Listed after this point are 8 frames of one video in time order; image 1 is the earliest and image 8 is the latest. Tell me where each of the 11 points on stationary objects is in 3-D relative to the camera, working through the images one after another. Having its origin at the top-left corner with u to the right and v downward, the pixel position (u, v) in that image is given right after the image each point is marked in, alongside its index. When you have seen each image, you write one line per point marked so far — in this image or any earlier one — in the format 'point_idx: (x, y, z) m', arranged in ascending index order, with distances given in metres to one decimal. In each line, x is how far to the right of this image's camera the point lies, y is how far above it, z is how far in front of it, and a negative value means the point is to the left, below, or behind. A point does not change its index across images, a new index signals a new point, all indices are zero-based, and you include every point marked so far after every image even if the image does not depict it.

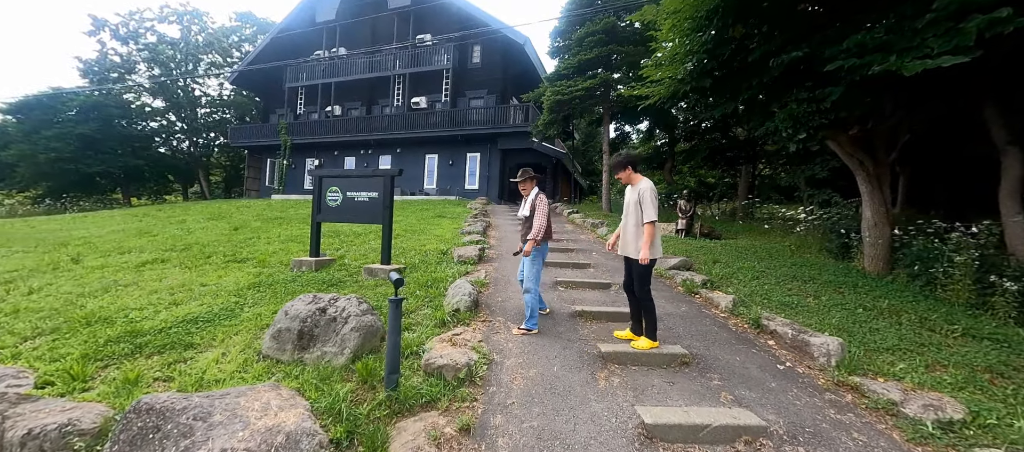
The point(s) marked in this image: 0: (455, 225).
0: (-1.5, 0.0, +9.3) m
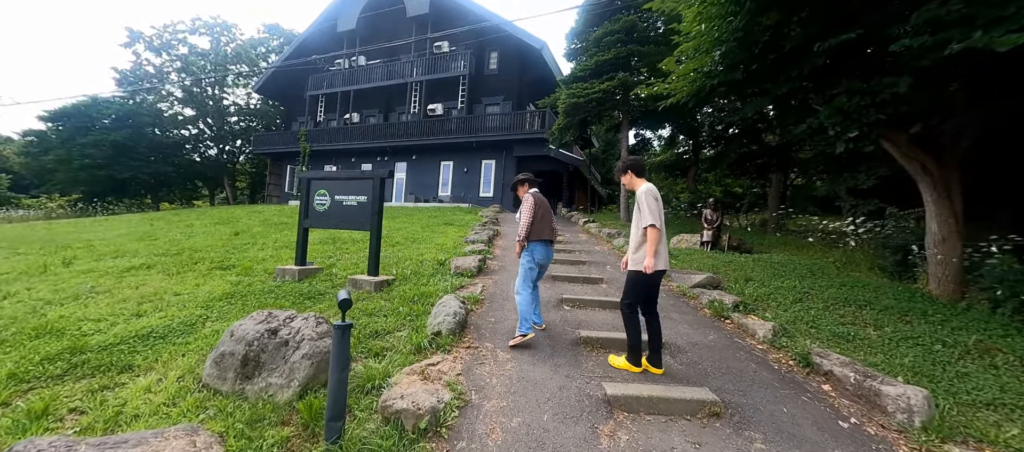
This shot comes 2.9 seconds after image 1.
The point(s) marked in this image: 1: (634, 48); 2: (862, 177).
0: (-1.2, -0.2, +8.8) m
1: (+3.8, +5.5, +11.3) m
2: (+8.0, +1.1, +8.3) m
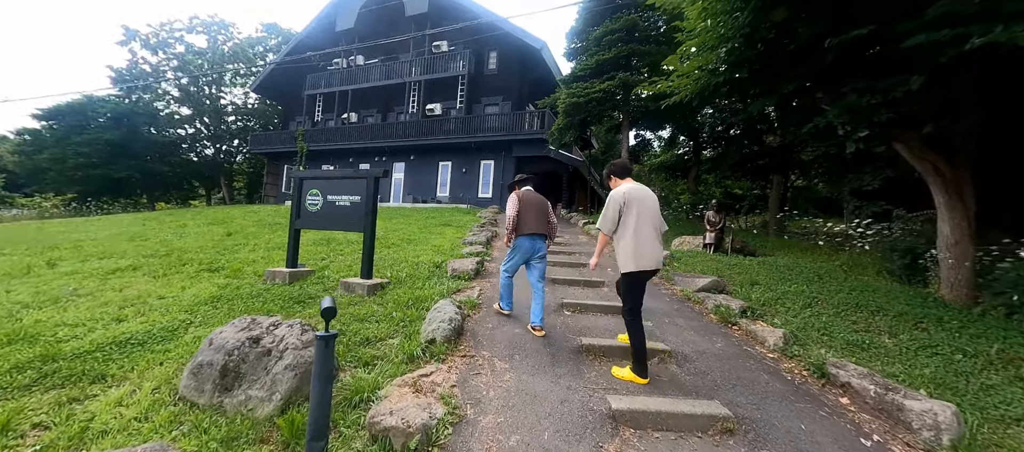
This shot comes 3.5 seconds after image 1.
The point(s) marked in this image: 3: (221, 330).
0: (-1.3, -0.2, +8.6) m
1: (+3.7, +5.4, +11.1) m
2: (+7.9, +1.1, +8.2) m
3: (-2.2, -0.8, +2.8) m
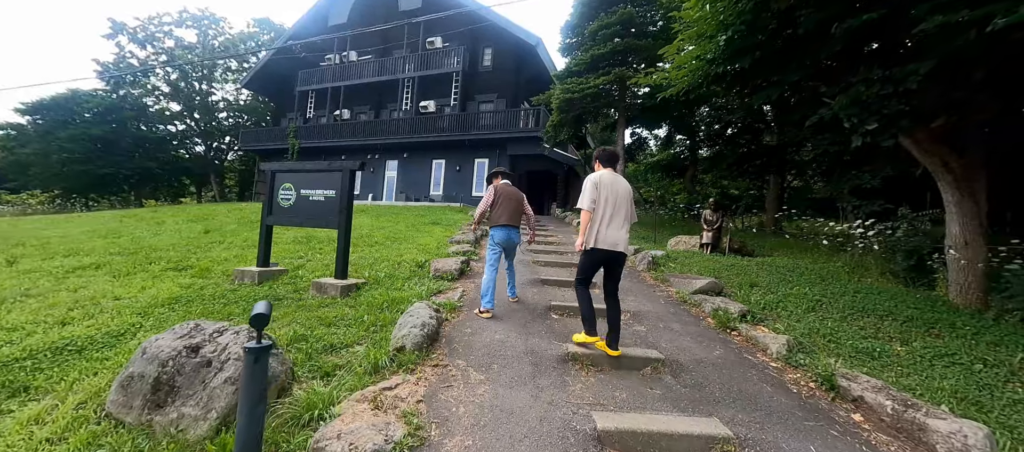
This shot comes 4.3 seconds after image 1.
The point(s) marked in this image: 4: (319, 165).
0: (-1.5, -0.2, +8.3) m
1: (+3.5, +5.4, +10.8) m
2: (+7.7, +1.1, +8.0) m
3: (-2.4, -0.7, +2.5) m
4: (-2.5, +0.8, +4.6) m
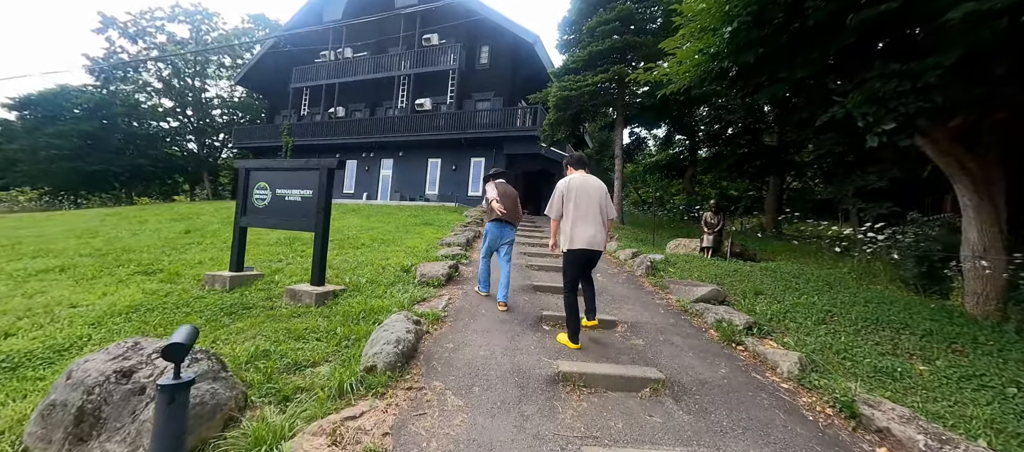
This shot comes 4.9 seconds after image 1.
0: (-1.6, -0.2, +8.0) m
1: (+3.4, +5.4, +10.6) m
2: (+7.6, +1.0, +7.7) m
3: (-2.5, -0.8, +2.1) m
4: (-2.6, +0.7, +4.3) m
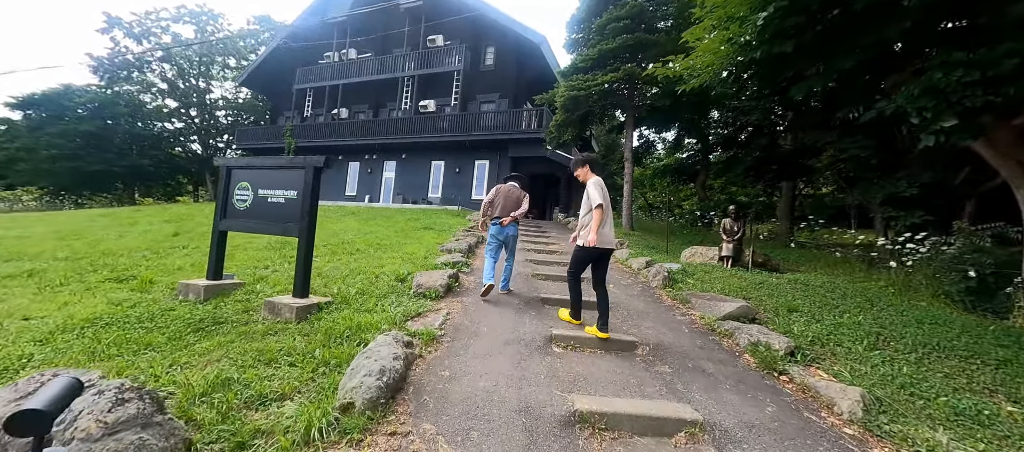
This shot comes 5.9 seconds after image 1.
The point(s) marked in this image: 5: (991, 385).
0: (-1.5, -0.3, +7.6) m
1: (+3.6, +5.2, +10.1) m
2: (+7.7, +0.8, +7.2) m
3: (-2.4, -0.8, +1.7) m
4: (-2.5, +0.7, +3.9) m
5: (+3.6, -1.2, +2.7) m
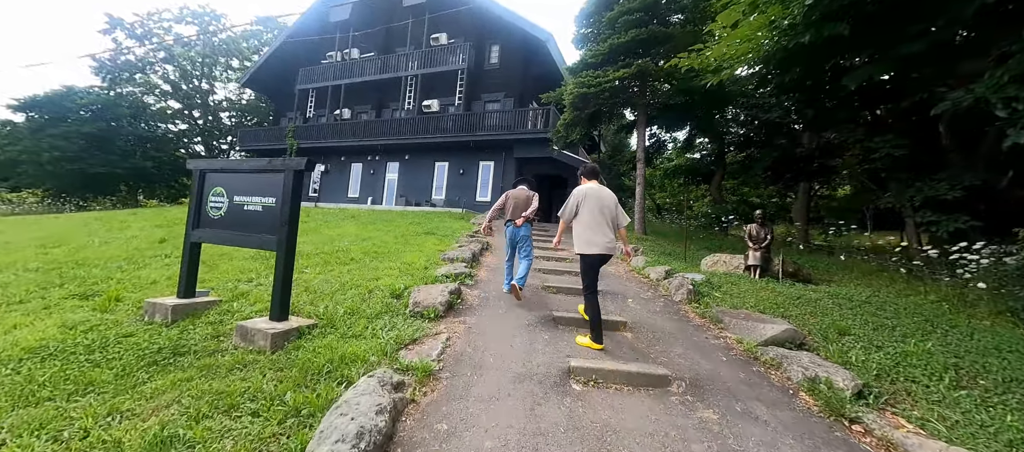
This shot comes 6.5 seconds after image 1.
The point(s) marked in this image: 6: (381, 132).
0: (-1.4, -0.4, +7.1) m
1: (+3.8, +5.1, +9.6) m
2: (+7.8, +0.7, +6.6) m
3: (-2.4, -0.9, +1.2) m
4: (-2.4, +0.6, +3.4) m
5: (+3.7, -1.3, +2.2) m
6: (-7.0, +5.0, +19.3) m
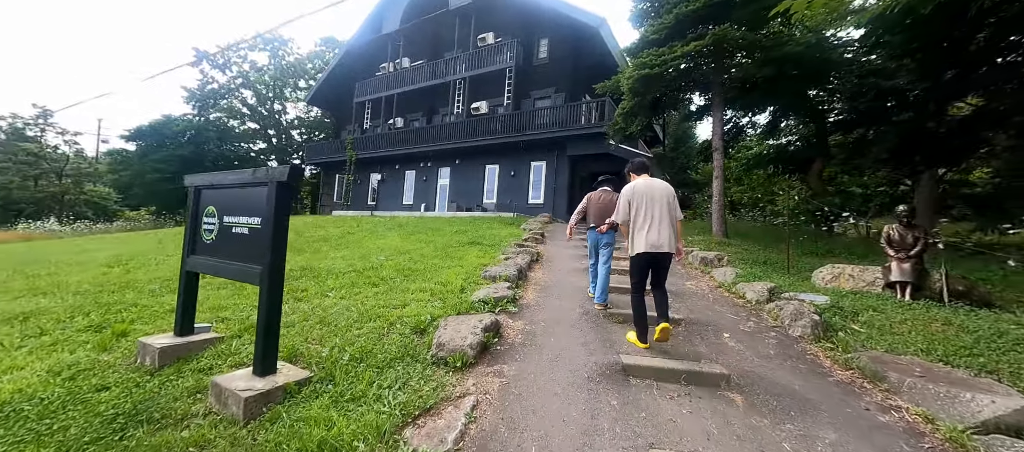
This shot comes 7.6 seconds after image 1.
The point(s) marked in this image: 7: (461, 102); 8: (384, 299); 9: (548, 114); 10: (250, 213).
0: (-0.5, -0.6, +6.2) m
1: (+4.8, +5.1, +8.0) m
2: (+8.5, +0.8, +4.4) m
3: (-2.3, -1.1, +0.6) m
4: (-2.1, +0.4, +2.8) m
5: (+3.8, -1.3, +0.6) m
6: (-4.3, +4.6, +19.2) m
7: (-2.7, +6.6, +19.5) m
8: (-1.5, -0.8, +4.3) m
9: (+1.5, +4.8, +15.6) m
10: (-2.0, +0.1, +2.8) m
